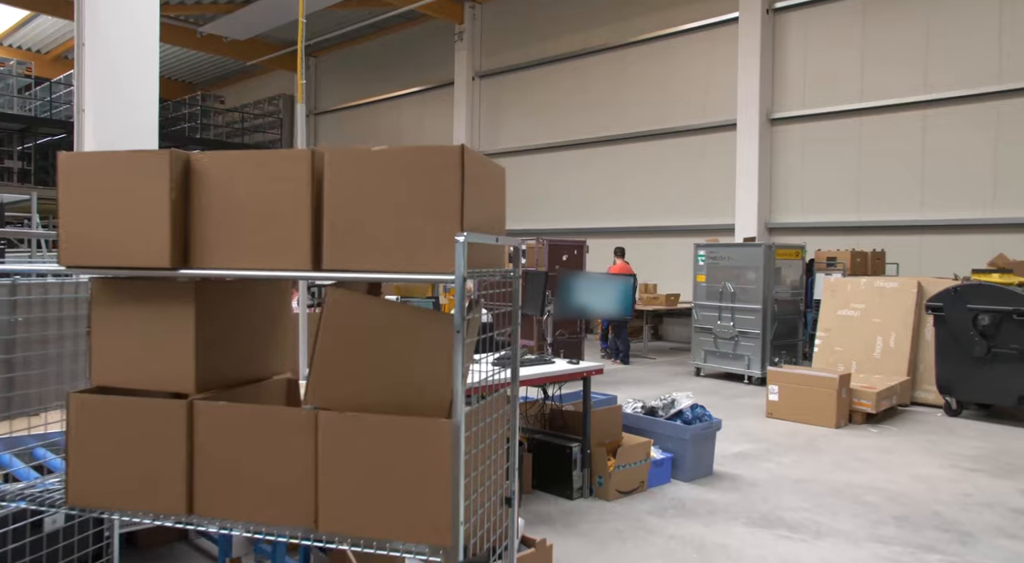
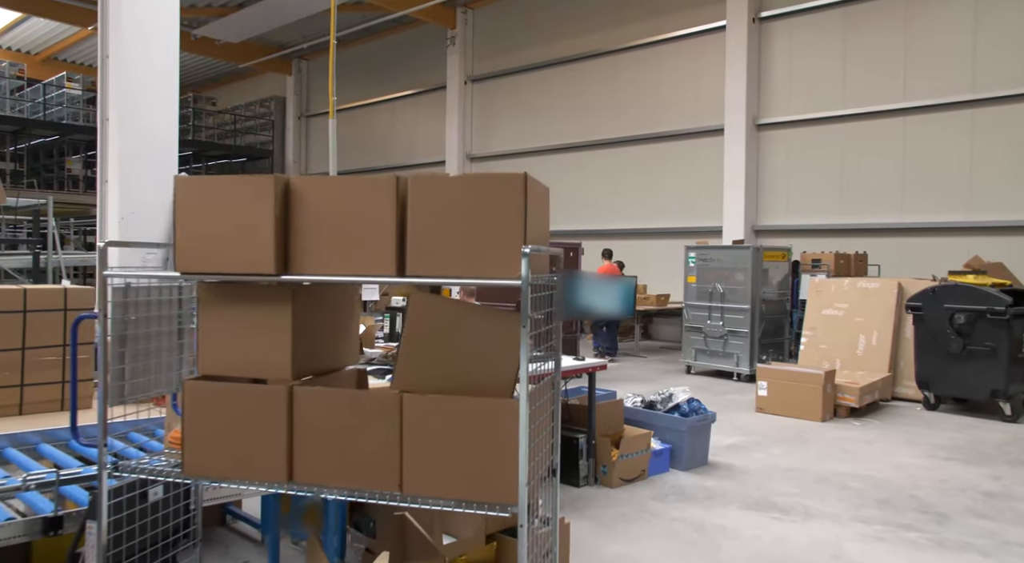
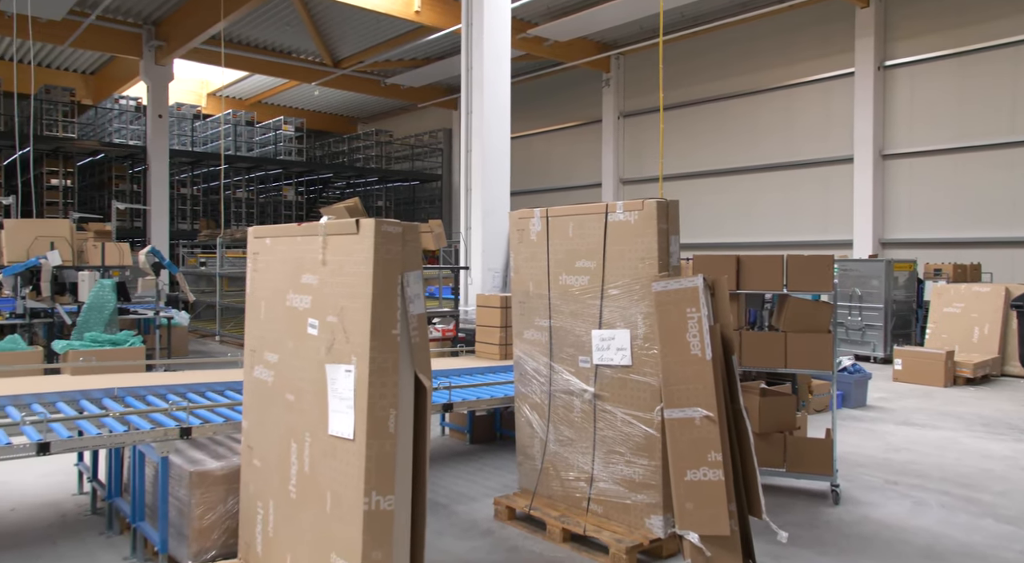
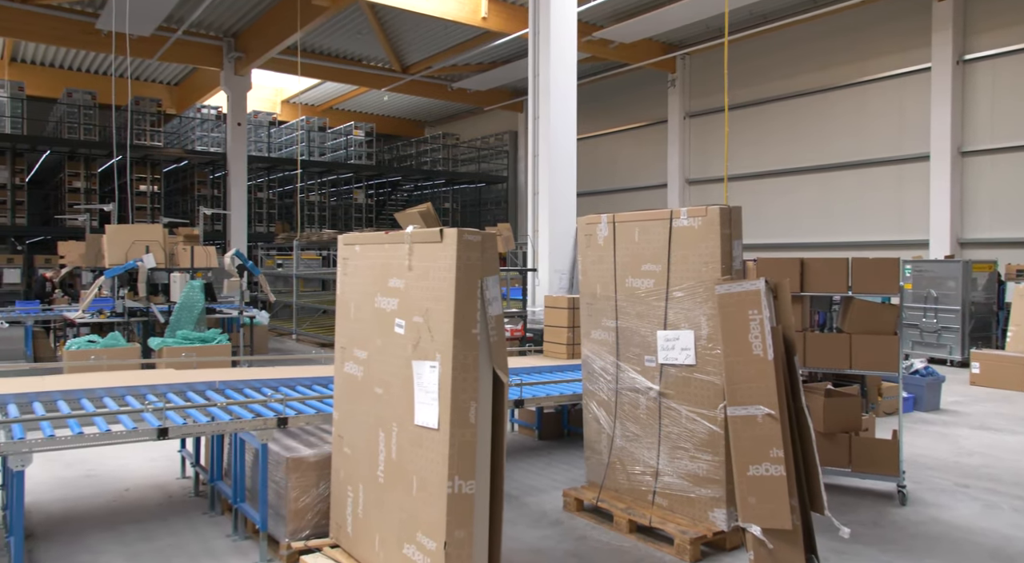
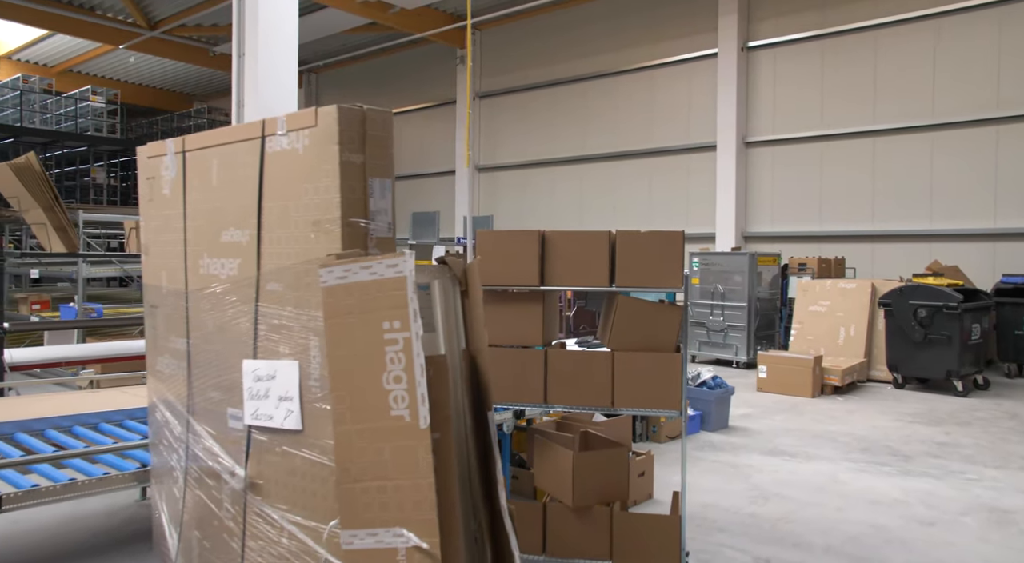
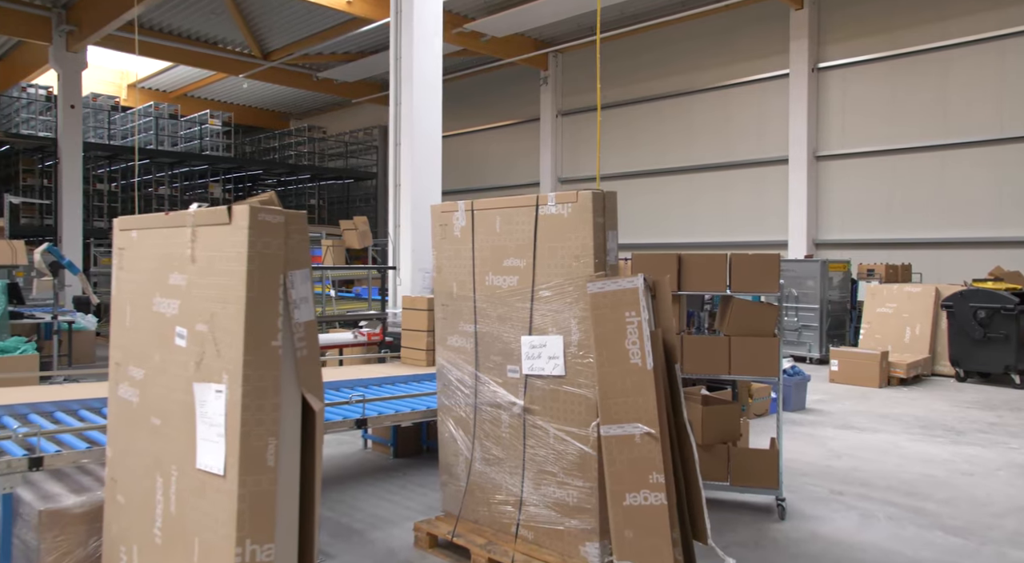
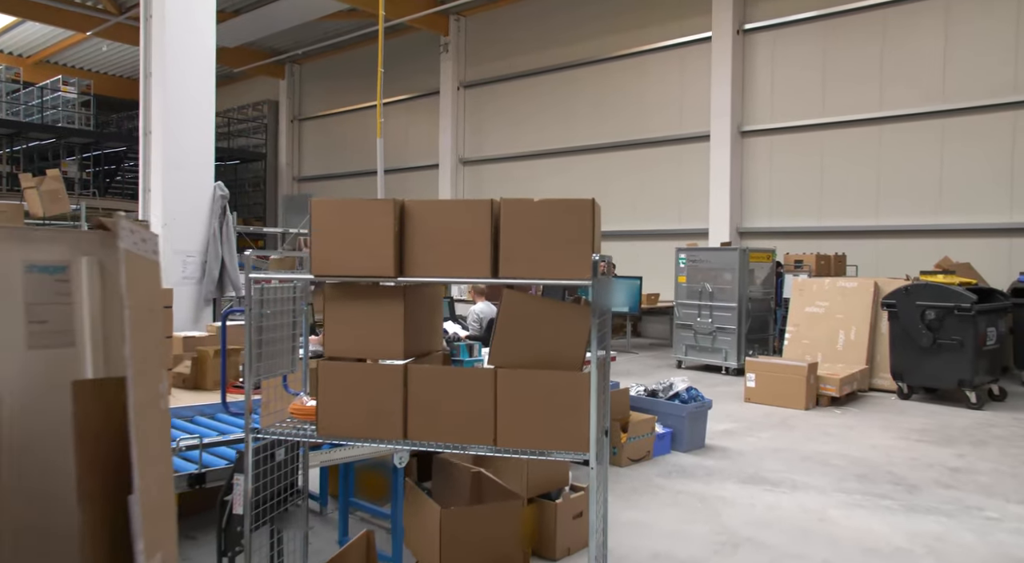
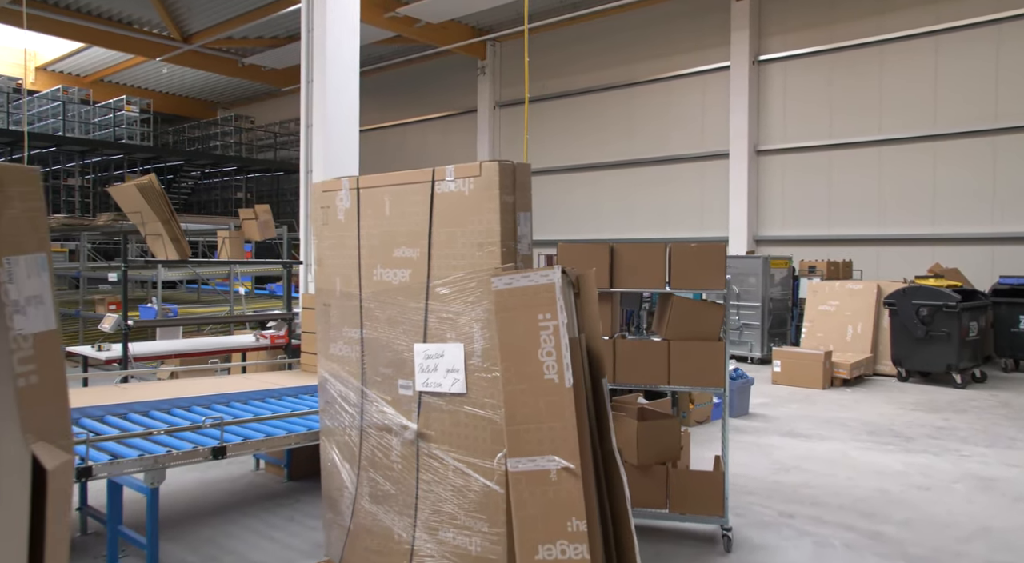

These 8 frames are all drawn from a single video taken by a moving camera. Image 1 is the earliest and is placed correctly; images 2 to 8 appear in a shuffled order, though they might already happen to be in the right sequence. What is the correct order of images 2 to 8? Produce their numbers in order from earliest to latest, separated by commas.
2, 7, 5, 8, 6, 3, 4
